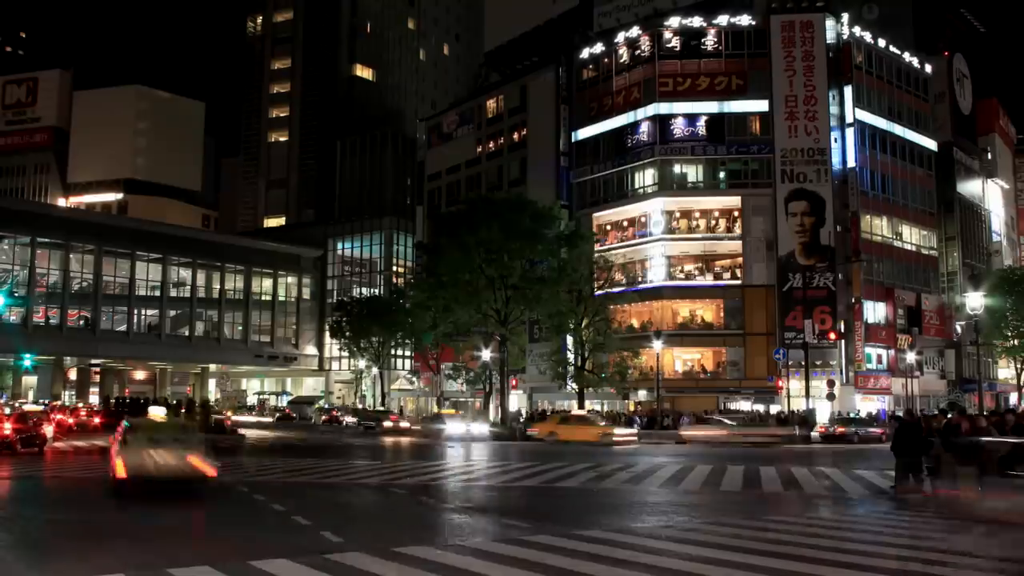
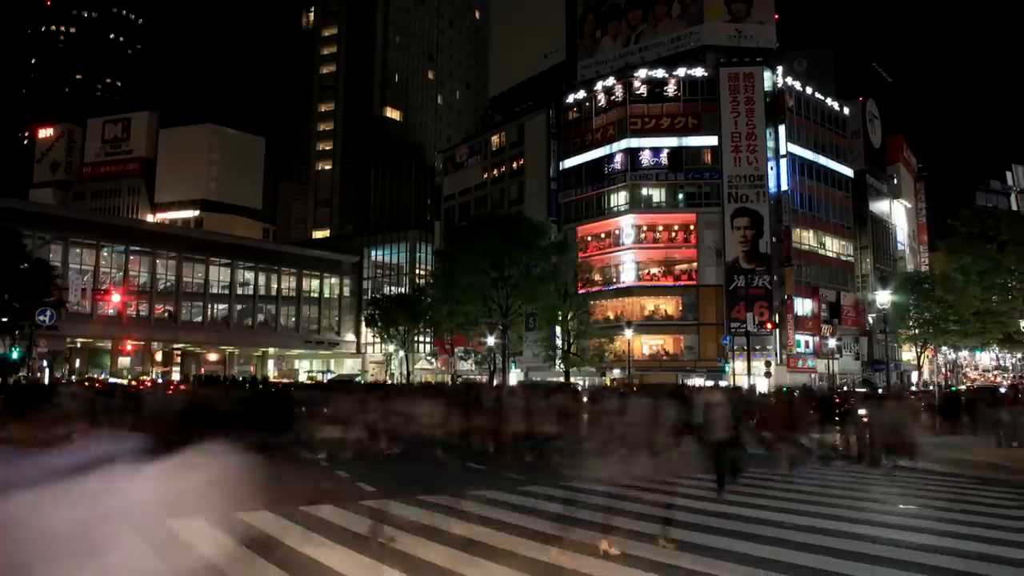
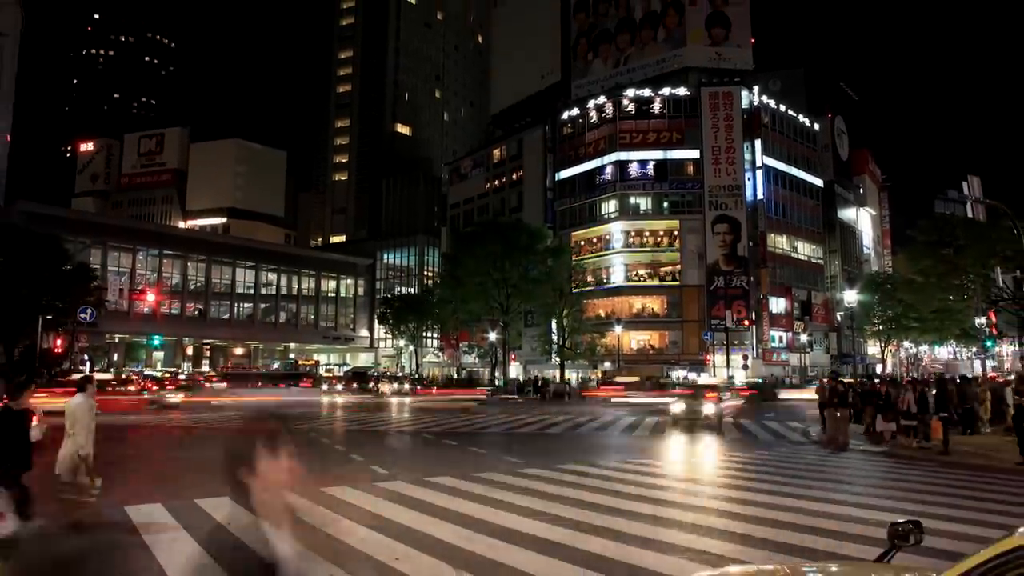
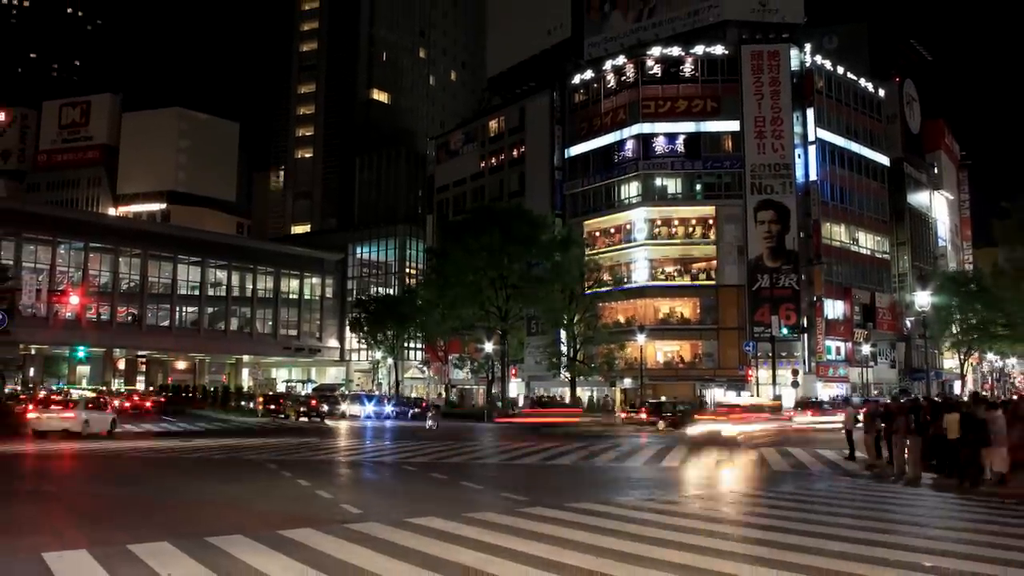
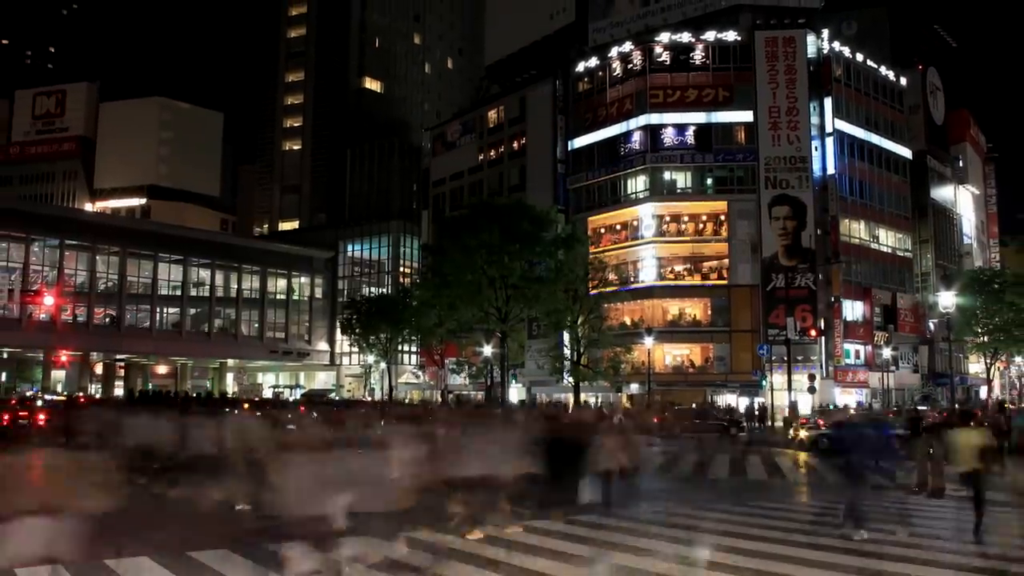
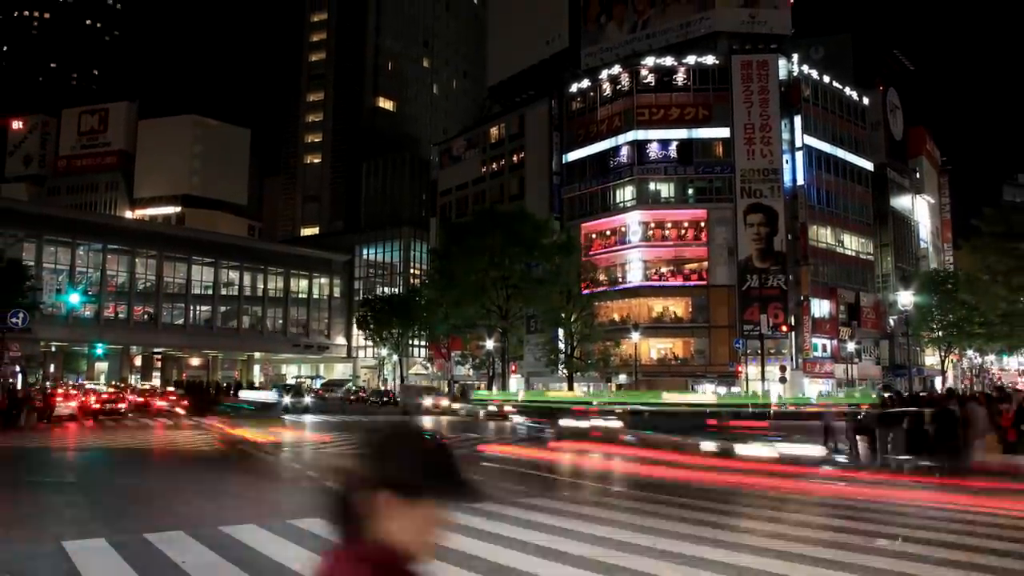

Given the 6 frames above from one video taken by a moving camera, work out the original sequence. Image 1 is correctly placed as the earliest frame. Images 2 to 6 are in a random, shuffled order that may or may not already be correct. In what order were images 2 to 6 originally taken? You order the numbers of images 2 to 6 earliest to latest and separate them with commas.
5, 4, 6, 2, 3
